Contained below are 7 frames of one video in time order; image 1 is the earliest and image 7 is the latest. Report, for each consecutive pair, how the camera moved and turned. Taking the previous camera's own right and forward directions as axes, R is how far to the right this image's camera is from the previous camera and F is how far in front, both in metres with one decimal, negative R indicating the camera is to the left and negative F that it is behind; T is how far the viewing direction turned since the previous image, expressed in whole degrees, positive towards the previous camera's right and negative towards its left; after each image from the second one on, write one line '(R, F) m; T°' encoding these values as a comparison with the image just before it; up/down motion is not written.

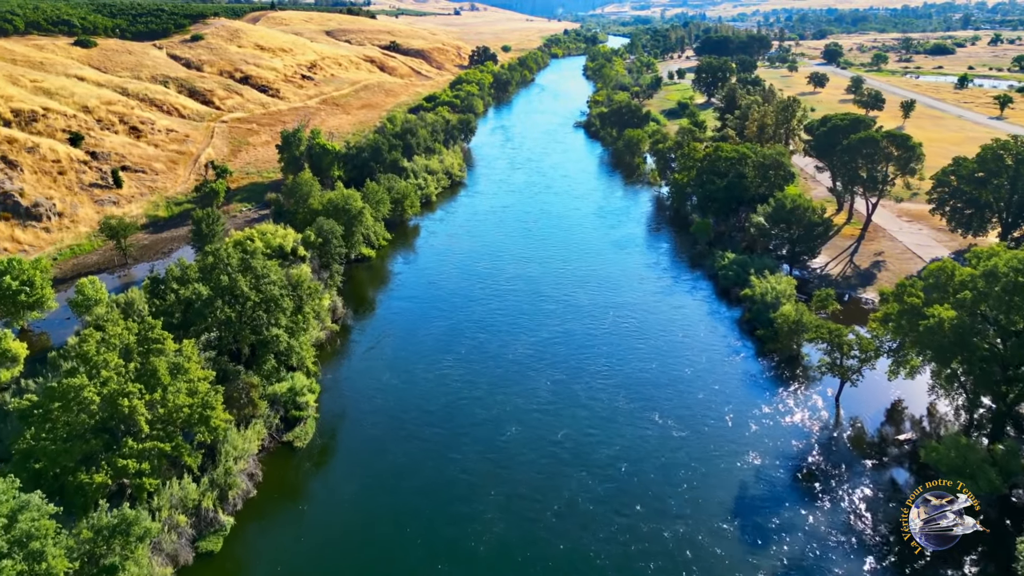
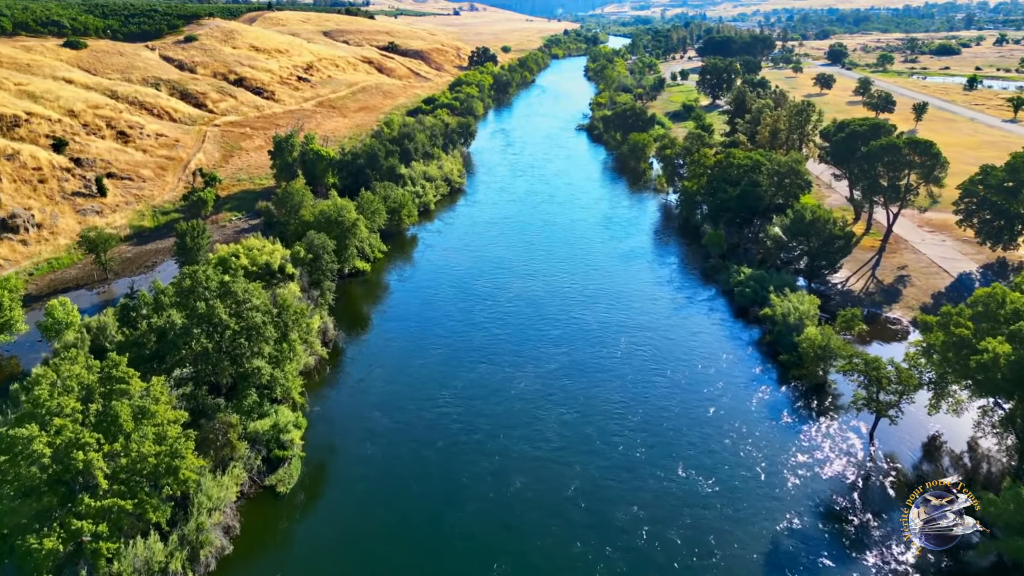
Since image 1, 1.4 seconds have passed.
(-0.3, +3.5) m; 0°
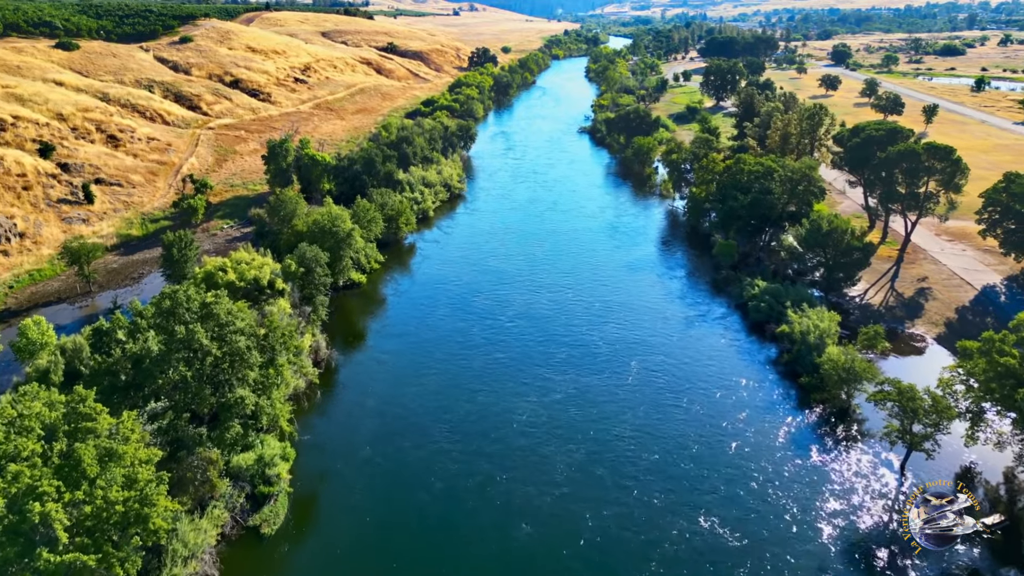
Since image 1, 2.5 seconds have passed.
(-0.2, +2.7) m; 0°
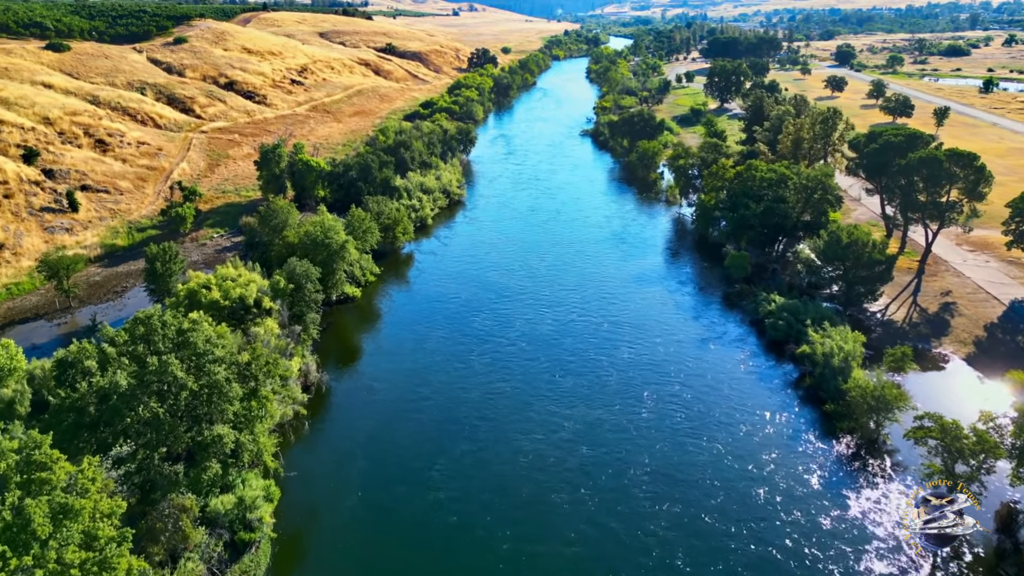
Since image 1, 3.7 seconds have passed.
(-0.2, +3.0) m; 0°
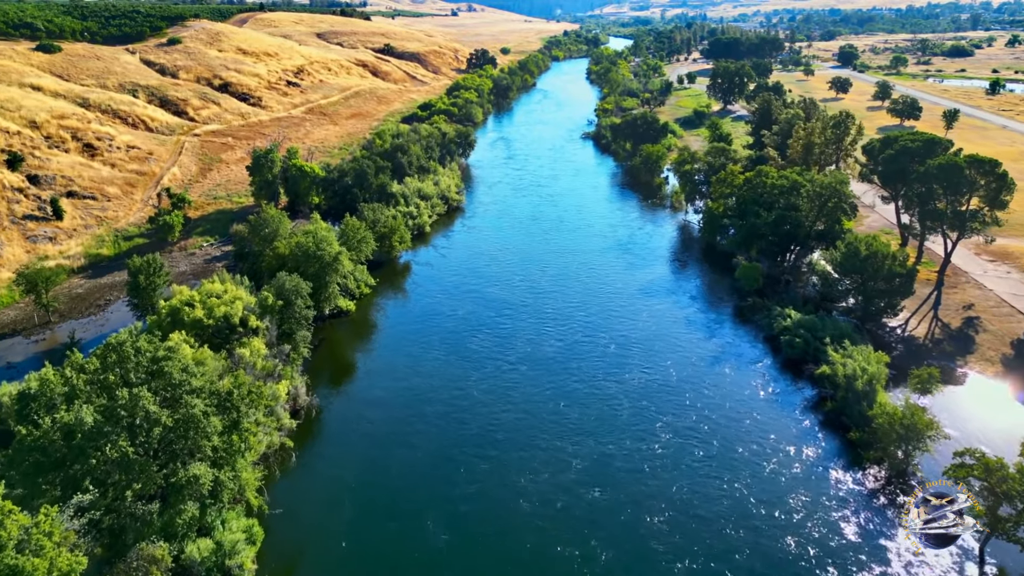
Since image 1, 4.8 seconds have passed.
(-0.2, +2.6) m; 0°
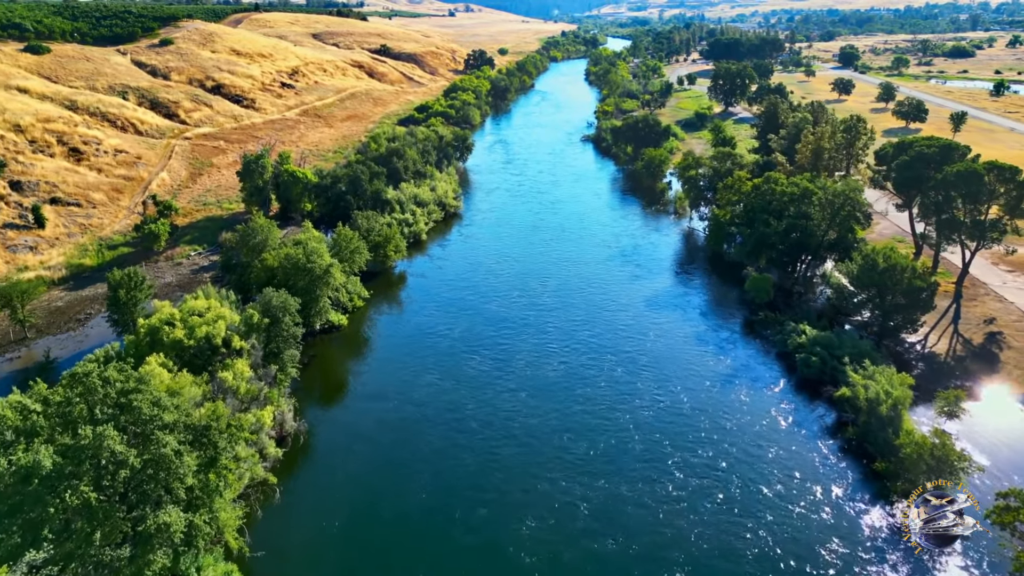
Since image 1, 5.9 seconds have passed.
(-0.2, +2.5) m; 0°
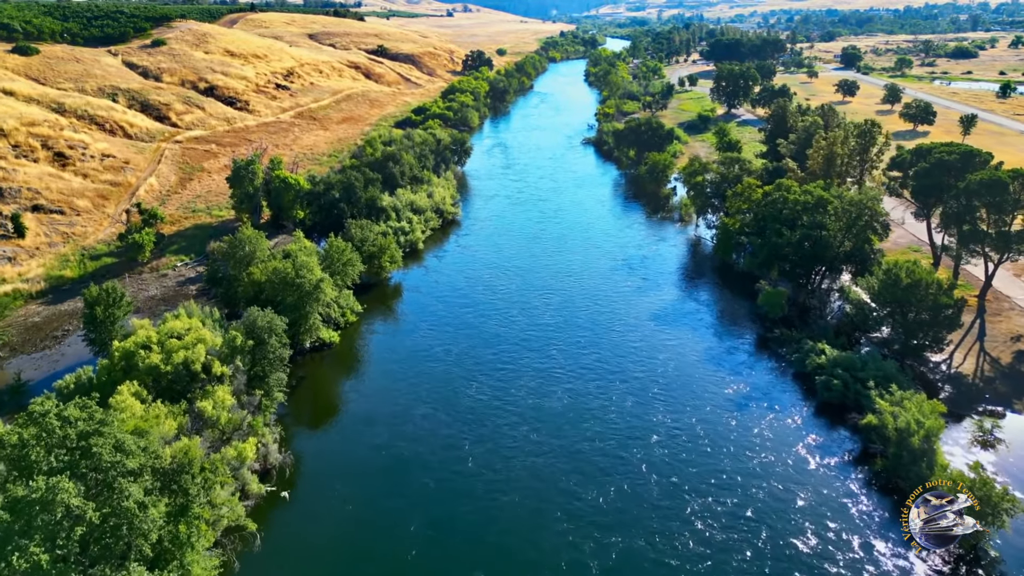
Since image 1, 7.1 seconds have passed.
(-0.2, +2.8) m; 0°
